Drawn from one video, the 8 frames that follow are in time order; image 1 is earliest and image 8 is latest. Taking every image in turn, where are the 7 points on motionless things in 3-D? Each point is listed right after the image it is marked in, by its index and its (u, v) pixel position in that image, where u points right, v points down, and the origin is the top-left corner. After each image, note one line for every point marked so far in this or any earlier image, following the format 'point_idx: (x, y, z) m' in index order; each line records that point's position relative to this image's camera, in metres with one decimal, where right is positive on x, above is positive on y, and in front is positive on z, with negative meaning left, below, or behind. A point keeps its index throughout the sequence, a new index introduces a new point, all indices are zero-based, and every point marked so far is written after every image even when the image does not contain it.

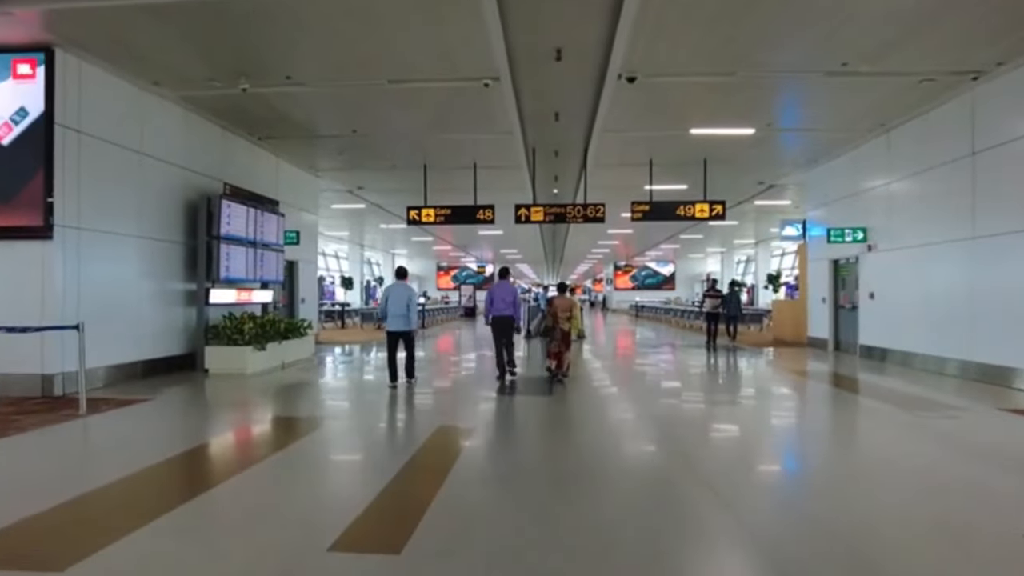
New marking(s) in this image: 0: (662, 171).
0: (+2.9, +2.3, +12.6) m
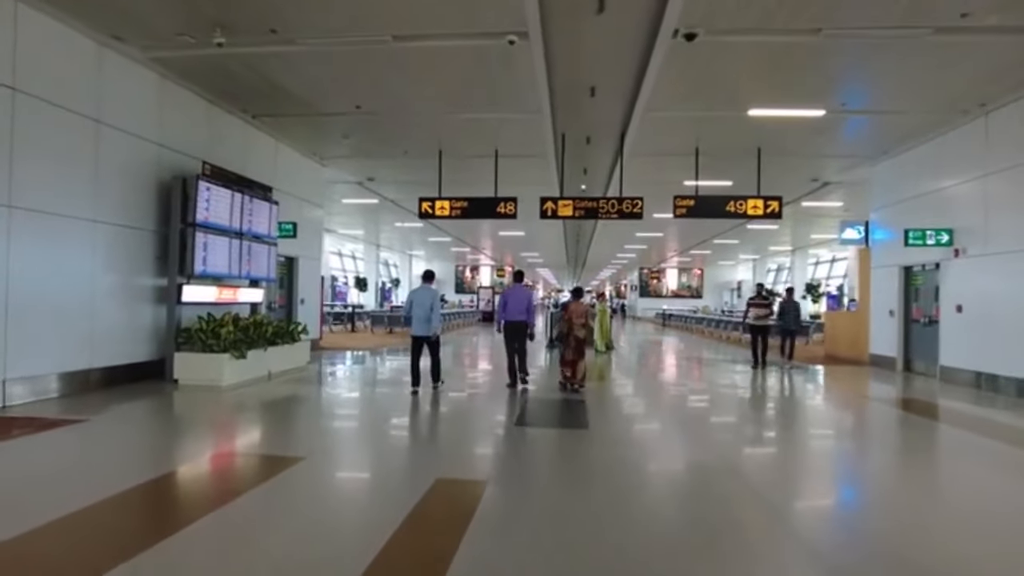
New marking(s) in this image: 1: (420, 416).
0: (+3.3, +2.2, +11.1) m
1: (-1.0, -1.4, +7.4) m
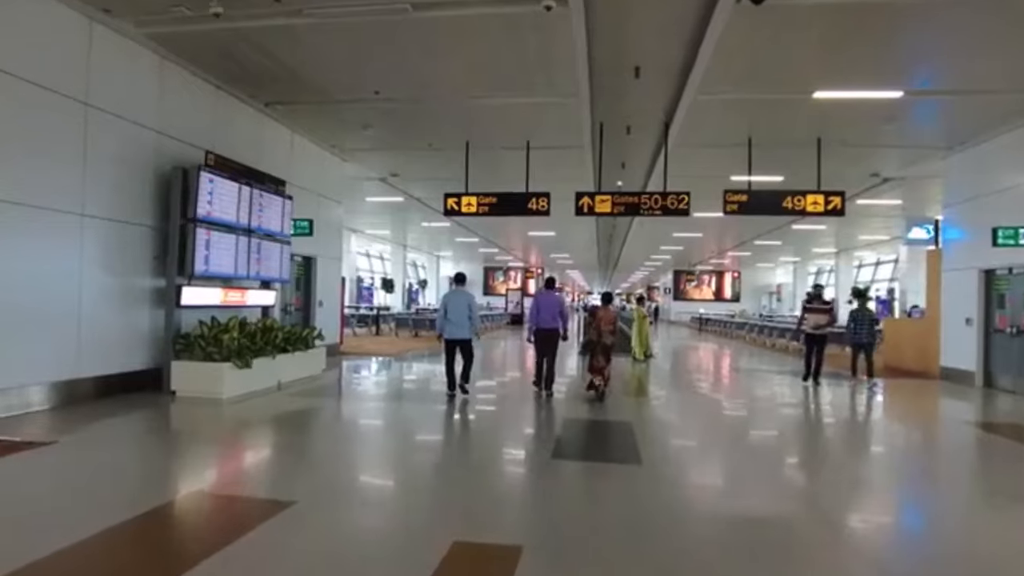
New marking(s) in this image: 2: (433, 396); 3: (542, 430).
0: (+3.8, +2.1, +10.2) m
1: (-0.7, -1.4, +6.6) m
2: (-1.1, -1.5, +9.3) m
3: (+0.3, -1.5, +6.8) m
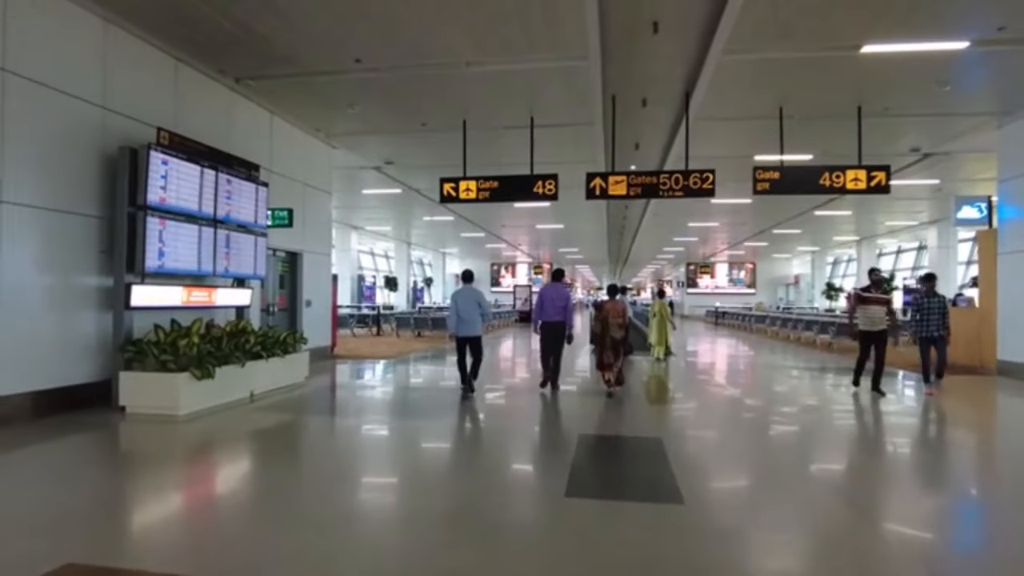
0: (+3.9, +2.3, +9.1) m
1: (-0.6, -1.4, +5.6) m
2: (-1.1, -1.4, +8.3) m
3: (+0.4, -1.4, +5.8) m
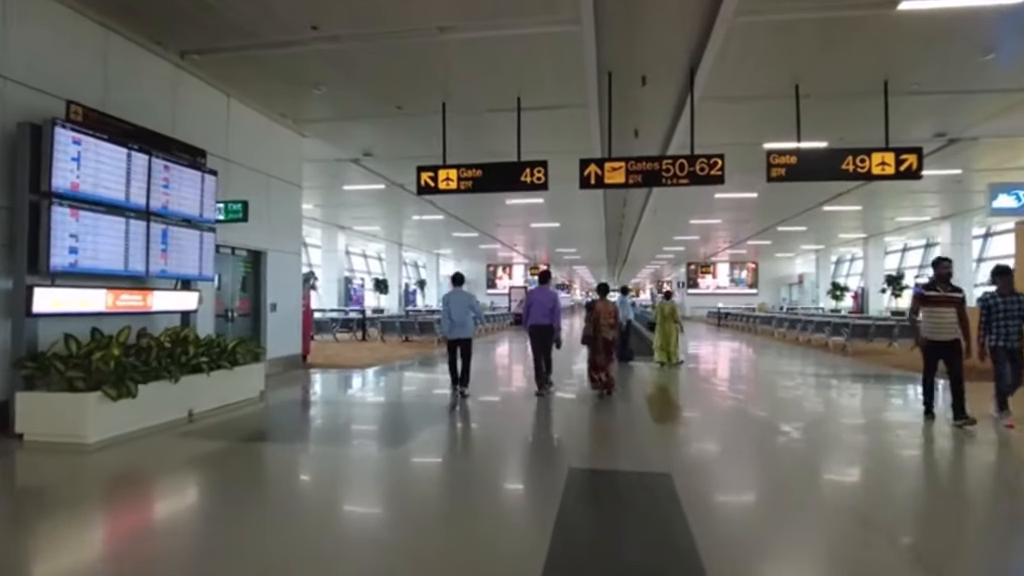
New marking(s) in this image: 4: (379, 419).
0: (+3.7, +2.3, +8.2) m
1: (-0.8, -1.4, +4.7) m
2: (-1.2, -1.4, +7.4) m
3: (+0.2, -1.4, +4.9) m
4: (-1.4, -1.4, +7.1) m
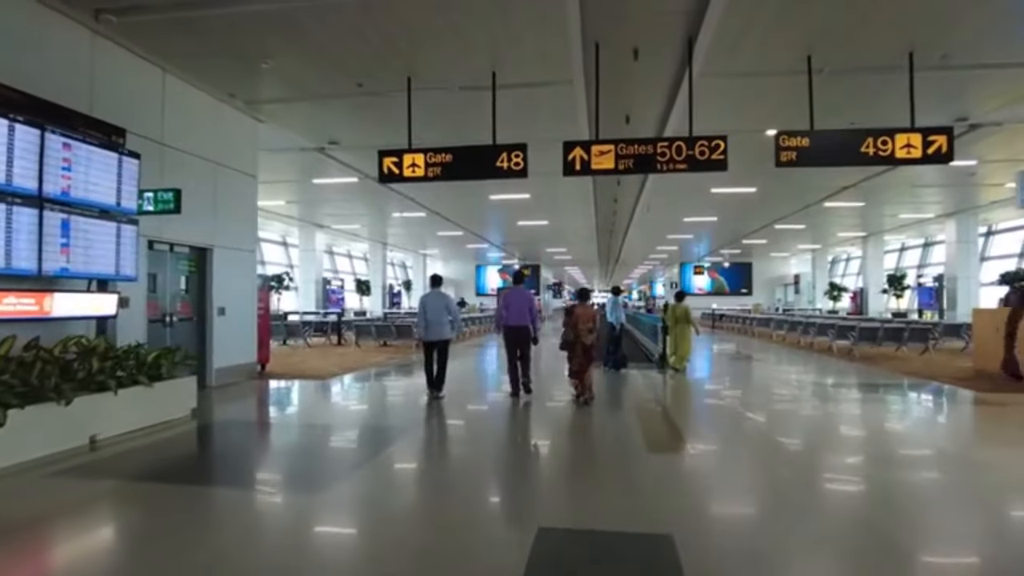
0: (+3.4, +2.3, +7.3) m
1: (-1.0, -1.4, +3.7) m
2: (-1.5, -1.5, +6.4) m
3: (0.0, -1.4, +3.9) m
4: (-1.7, -1.4, +6.2) m
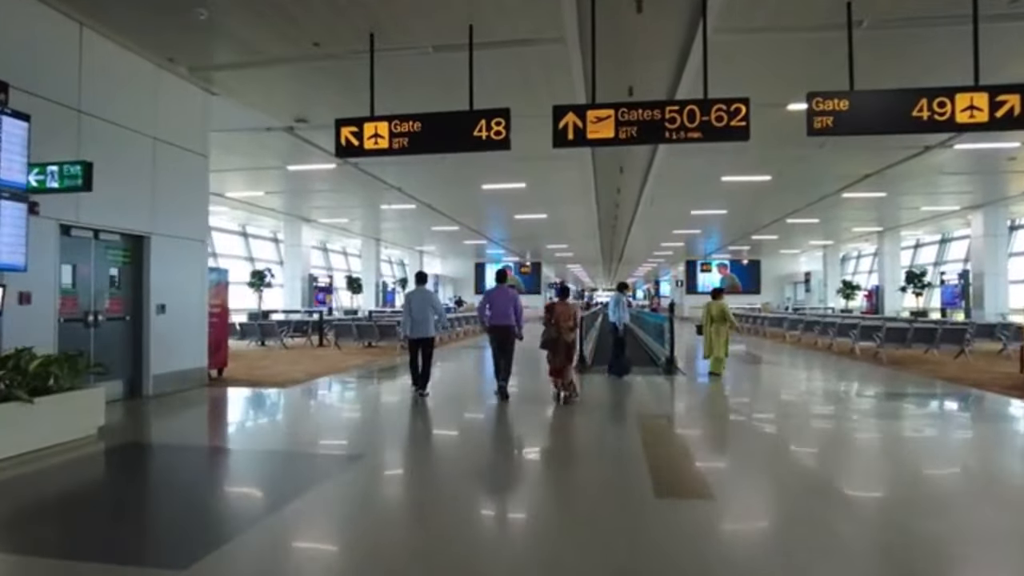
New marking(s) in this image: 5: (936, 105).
0: (+3.2, +2.4, +6.2) m
1: (-1.2, -1.3, +2.6) m
2: (-1.6, -1.4, +5.4) m
3: (-0.2, -1.3, +2.8) m
4: (-1.9, -1.4, +5.1) m
5: (+3.4, +1.5, +5.2) m
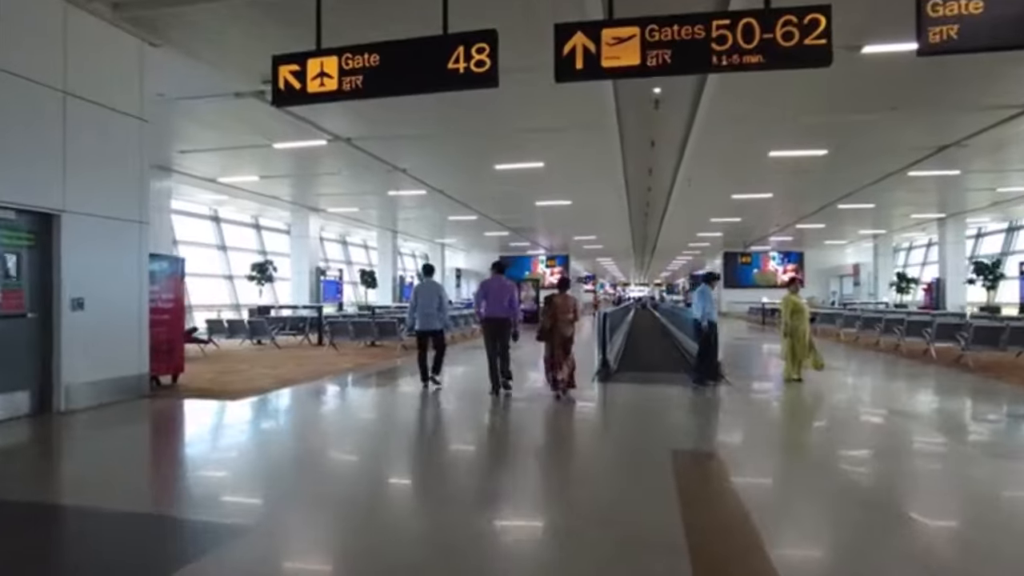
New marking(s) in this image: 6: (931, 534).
0: (+3.2, +2.4, +4.5) m
1: (-1.4, -1.3, +1.2) m
2: (-1.7, -1.3, +3.9) m
3: (-0.4, -1.3, +1.4) m
4: (-2.0, -1.3, +3.7) m
5: (+3.3, +1.6, +3.5) m
6: (+2.2, -1.4, +3.3) m
